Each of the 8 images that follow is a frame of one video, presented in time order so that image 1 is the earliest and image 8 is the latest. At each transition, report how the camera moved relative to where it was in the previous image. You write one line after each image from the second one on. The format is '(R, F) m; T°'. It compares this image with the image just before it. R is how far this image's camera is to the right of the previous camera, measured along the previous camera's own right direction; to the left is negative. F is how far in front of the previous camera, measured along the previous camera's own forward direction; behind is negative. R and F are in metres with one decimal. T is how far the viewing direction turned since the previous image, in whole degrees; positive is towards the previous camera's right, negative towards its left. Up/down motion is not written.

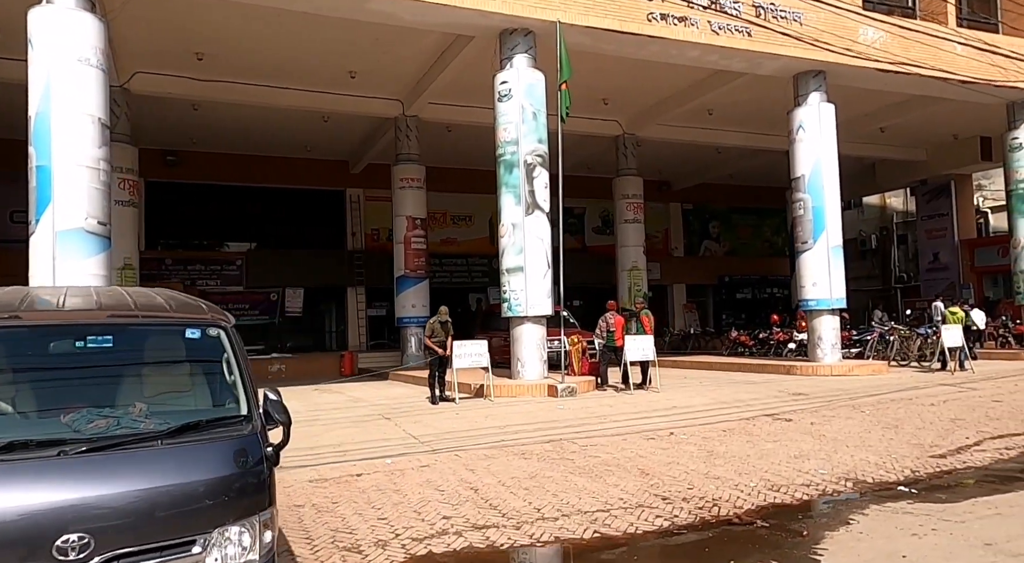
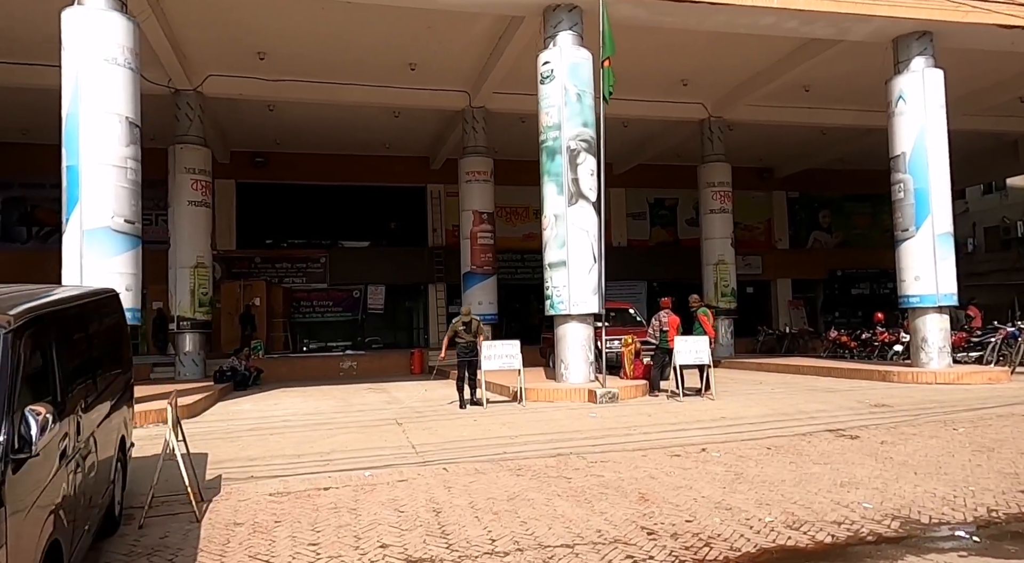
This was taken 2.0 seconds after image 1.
(+1.2, +0.9) m; -9°
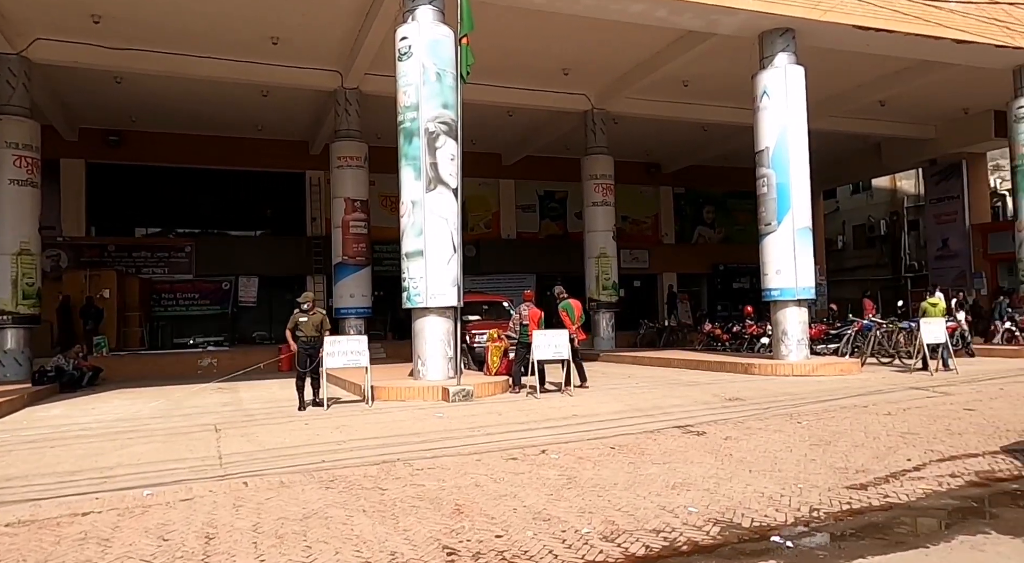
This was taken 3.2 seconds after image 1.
(+0.8, +0.6) m; +7°
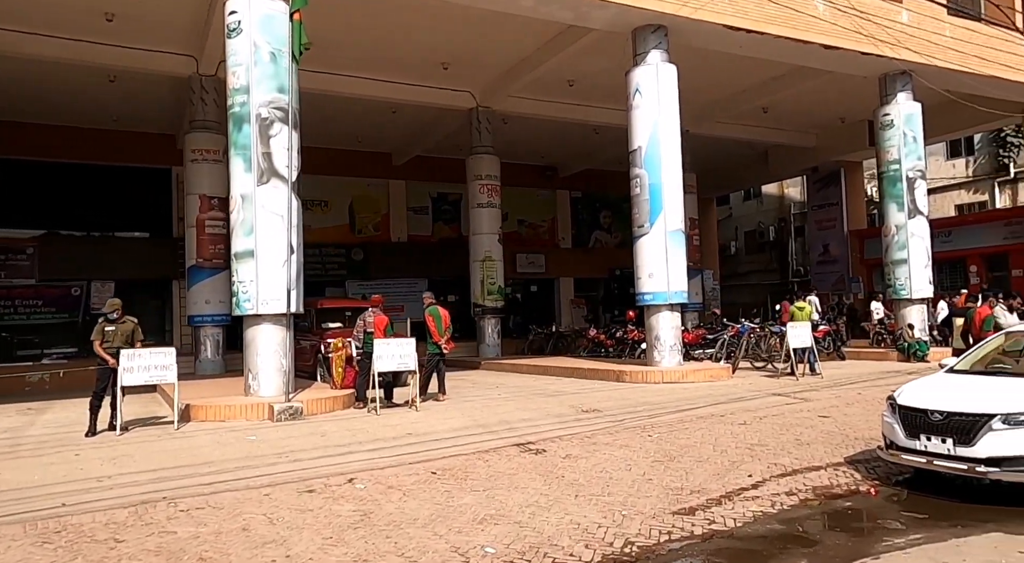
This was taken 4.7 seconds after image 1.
(+1.0, +0.8) m; +7°
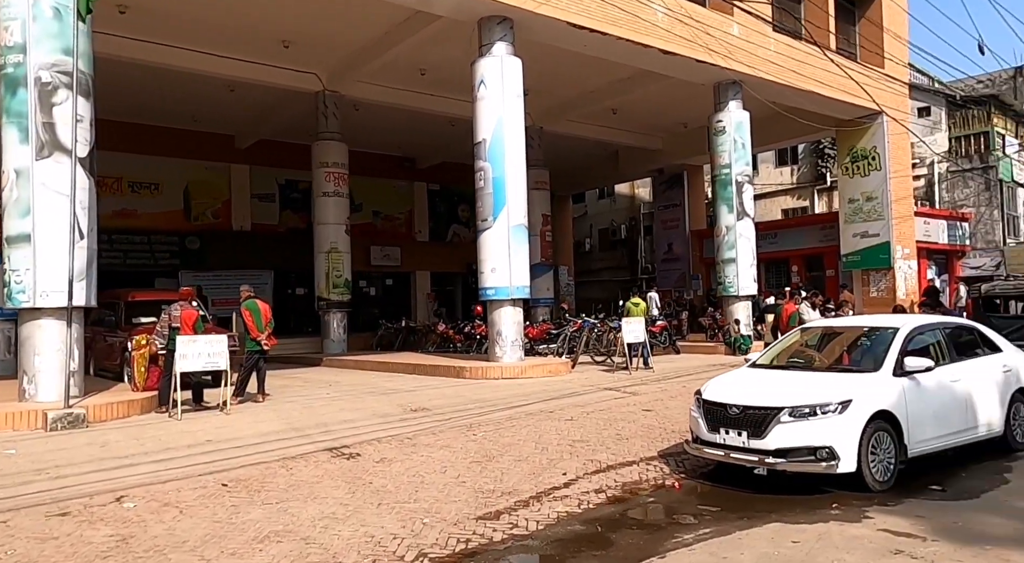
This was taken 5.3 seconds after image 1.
(+0.5, +0.3) m; +11°
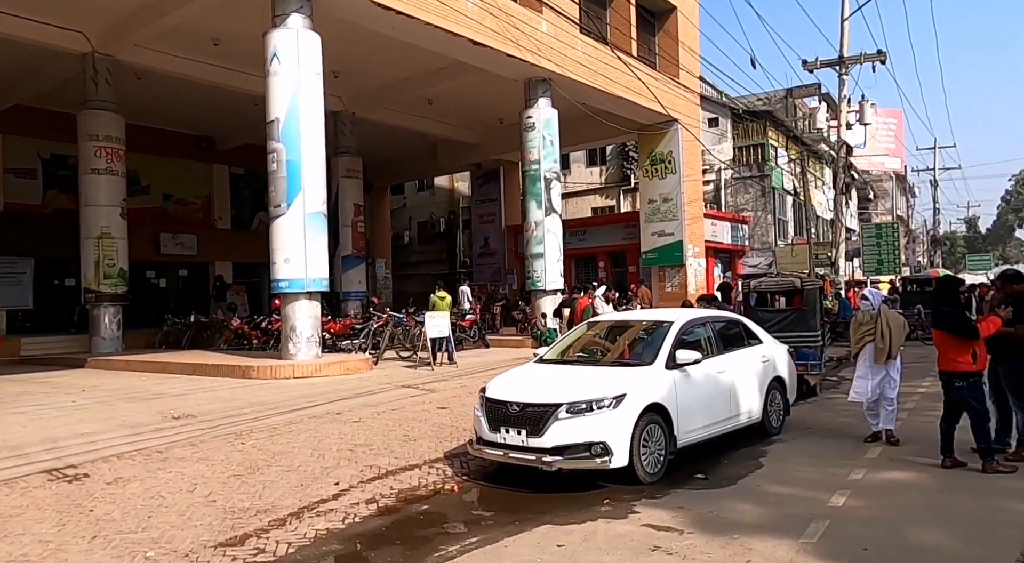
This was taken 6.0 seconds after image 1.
(+0.4, +0.4) m; +14°
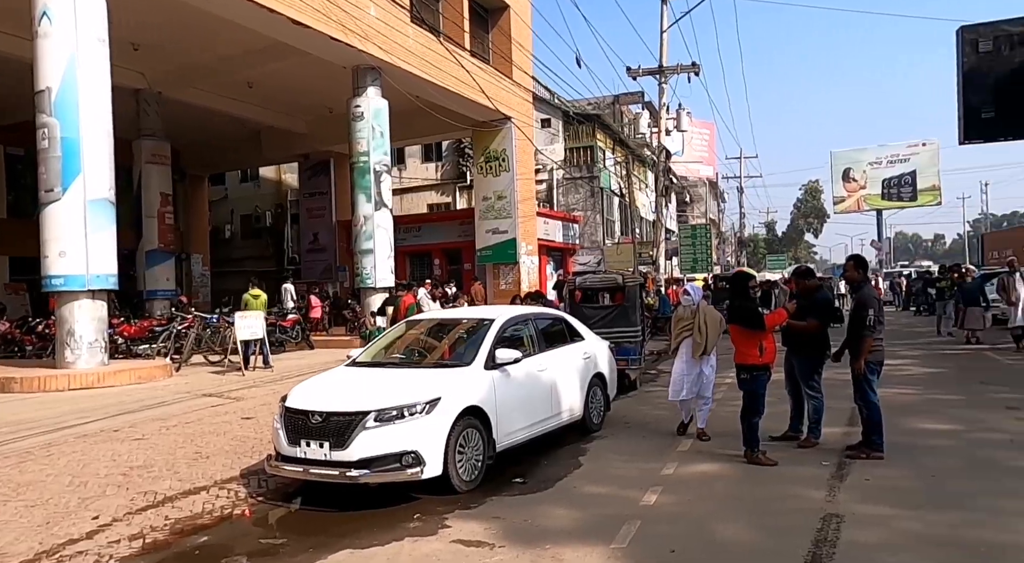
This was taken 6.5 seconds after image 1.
(+0.3, +0.5) m; +13°
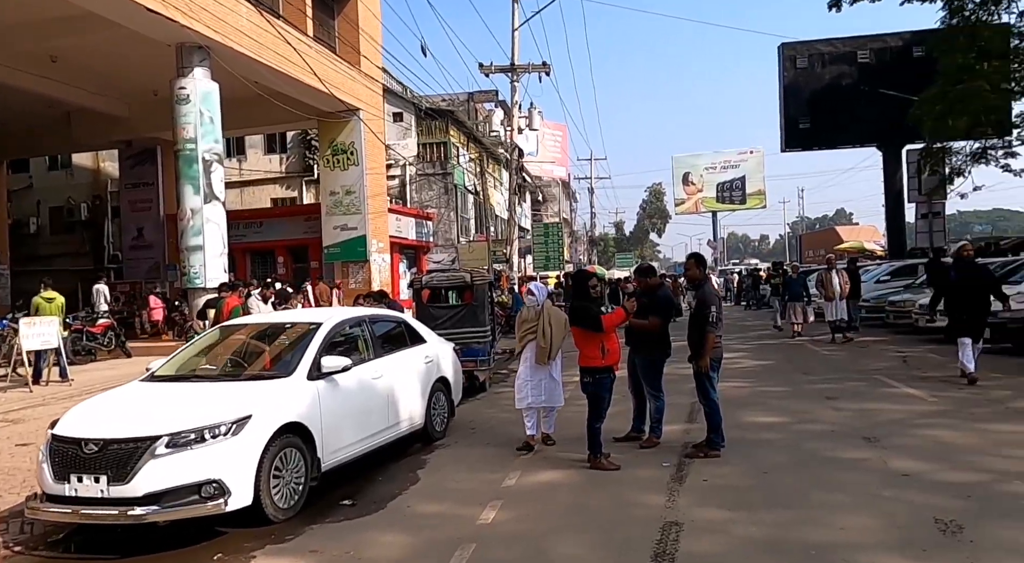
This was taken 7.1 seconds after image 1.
(+0.3, +0.6) m; +11°
